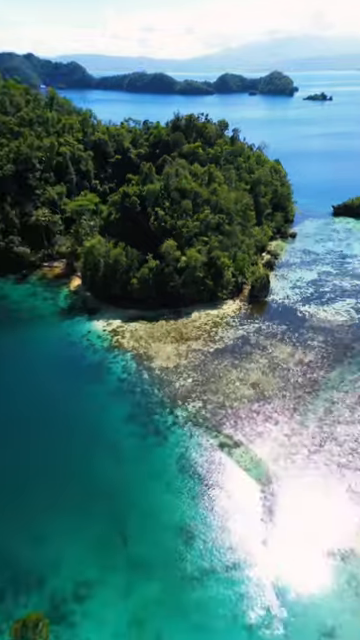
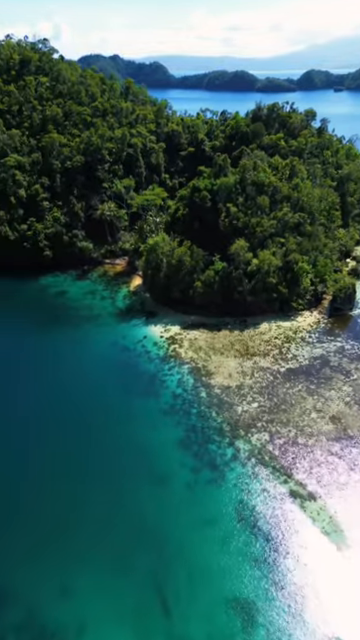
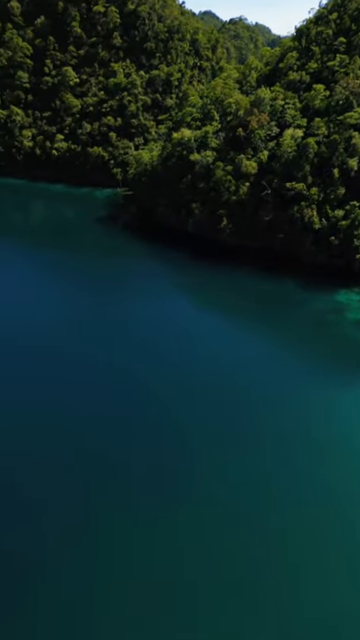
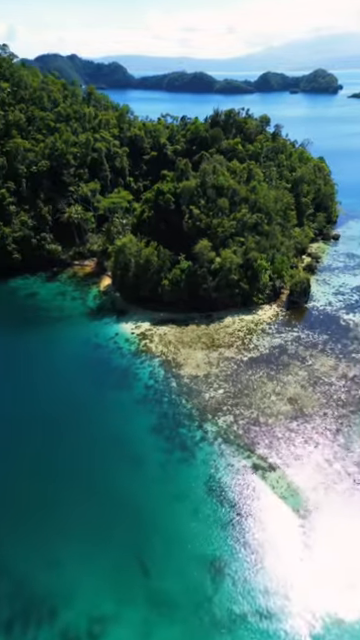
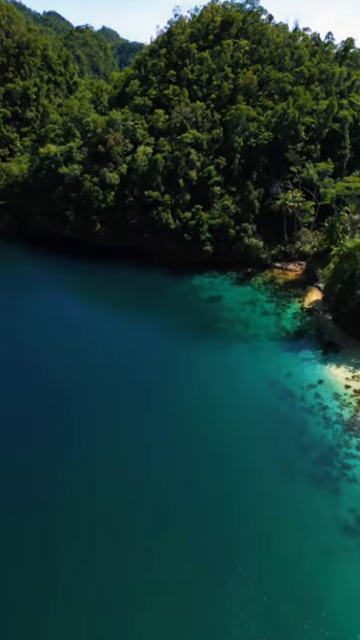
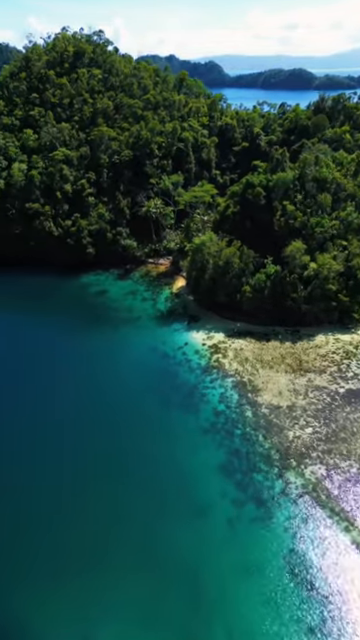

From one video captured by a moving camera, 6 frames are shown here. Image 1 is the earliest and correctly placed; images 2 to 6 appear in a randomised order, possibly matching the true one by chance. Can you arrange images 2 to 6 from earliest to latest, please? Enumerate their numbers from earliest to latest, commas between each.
4, 2, 6, 5, 3
